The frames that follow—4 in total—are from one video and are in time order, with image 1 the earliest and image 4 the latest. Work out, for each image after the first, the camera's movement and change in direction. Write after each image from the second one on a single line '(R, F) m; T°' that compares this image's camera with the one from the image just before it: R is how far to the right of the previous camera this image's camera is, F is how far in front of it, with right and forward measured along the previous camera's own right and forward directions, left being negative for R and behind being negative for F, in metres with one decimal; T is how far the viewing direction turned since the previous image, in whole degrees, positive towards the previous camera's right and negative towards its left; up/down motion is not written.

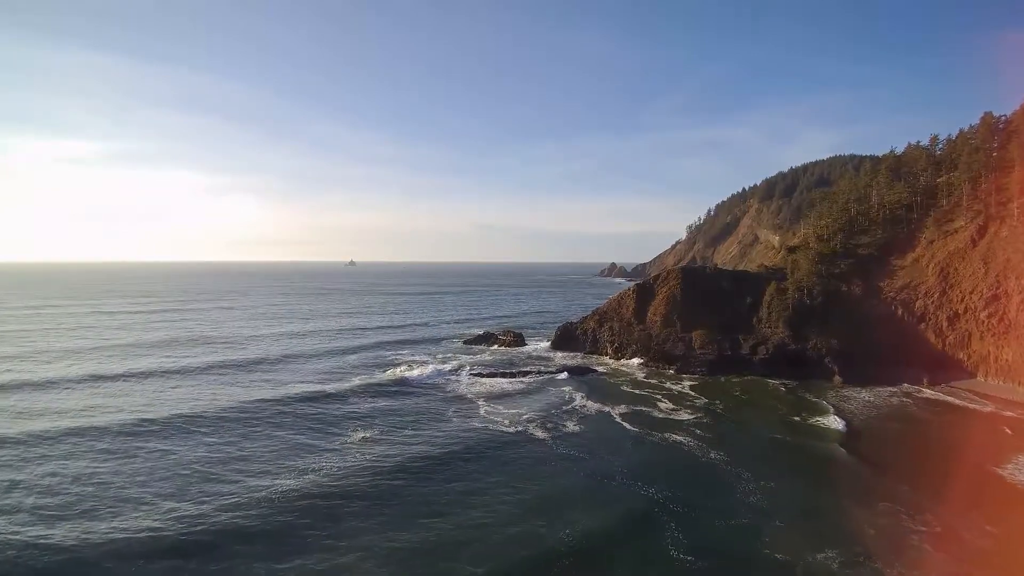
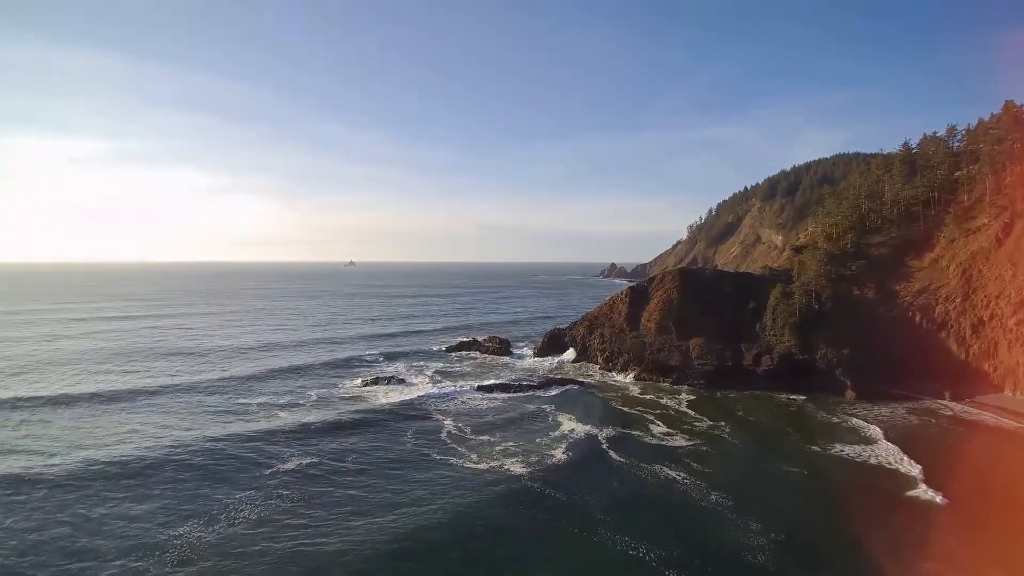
(+2.1, +4.6) m; 0°
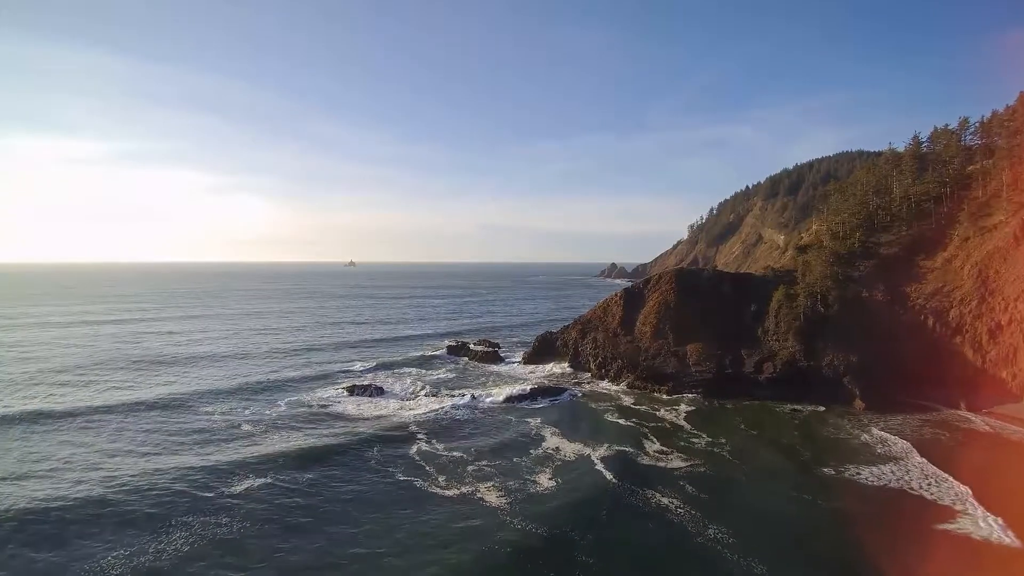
(+1.4, +2.9) m; 0°
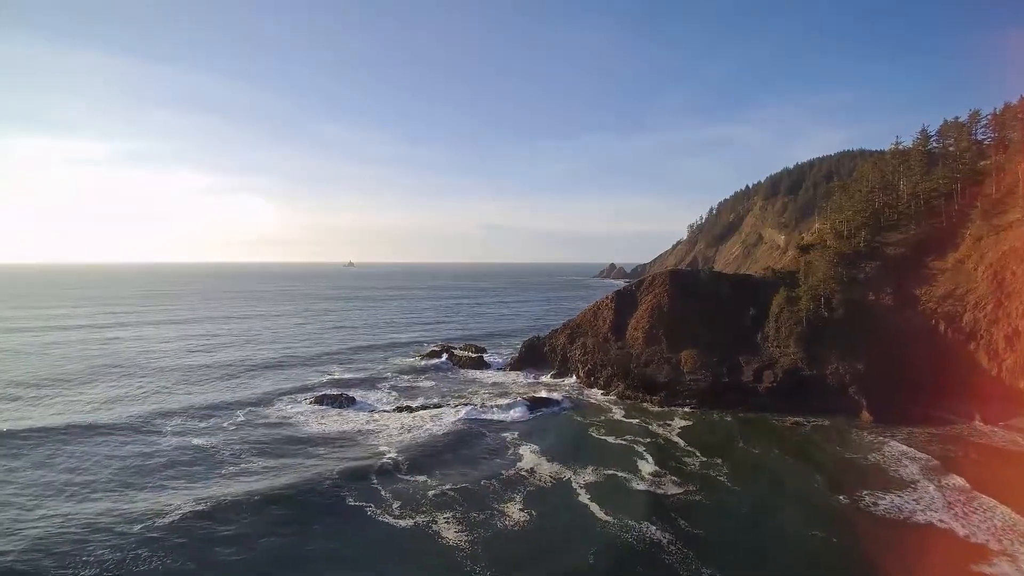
(+1.6, +2.9) m; 0°
